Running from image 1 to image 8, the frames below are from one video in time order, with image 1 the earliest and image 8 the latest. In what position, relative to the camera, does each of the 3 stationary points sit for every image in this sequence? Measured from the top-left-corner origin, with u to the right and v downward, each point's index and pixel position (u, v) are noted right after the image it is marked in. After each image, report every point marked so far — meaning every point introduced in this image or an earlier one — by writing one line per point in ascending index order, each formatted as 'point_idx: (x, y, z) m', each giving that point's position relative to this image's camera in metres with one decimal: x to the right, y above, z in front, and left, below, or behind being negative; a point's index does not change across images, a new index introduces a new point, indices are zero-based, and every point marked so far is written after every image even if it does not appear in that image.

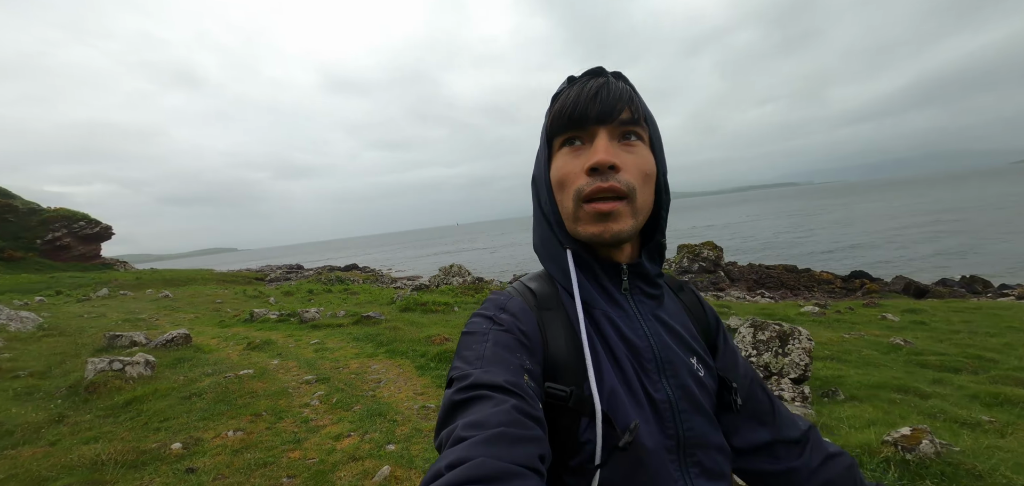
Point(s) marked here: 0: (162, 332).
0: (-15.4, -3.4, +18.8) m
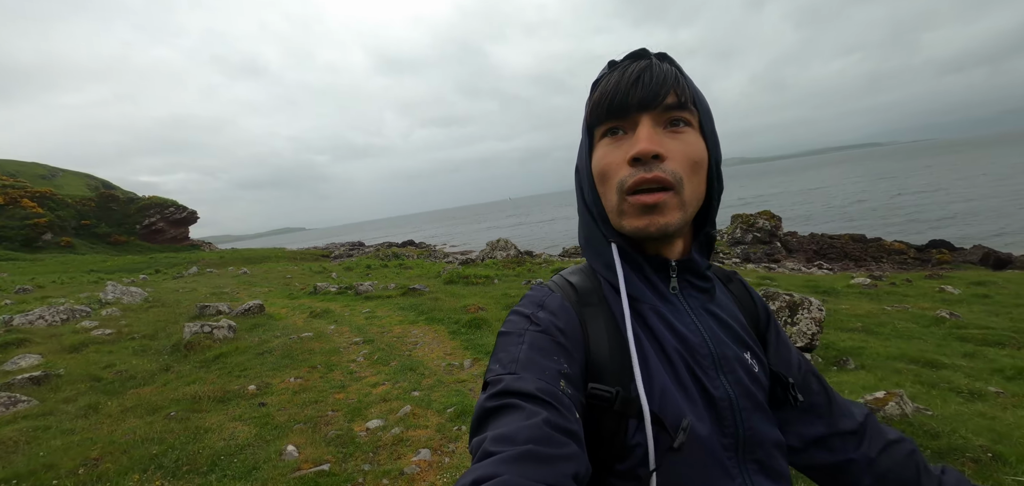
0: (-13.2, -2.6, +20.8) m
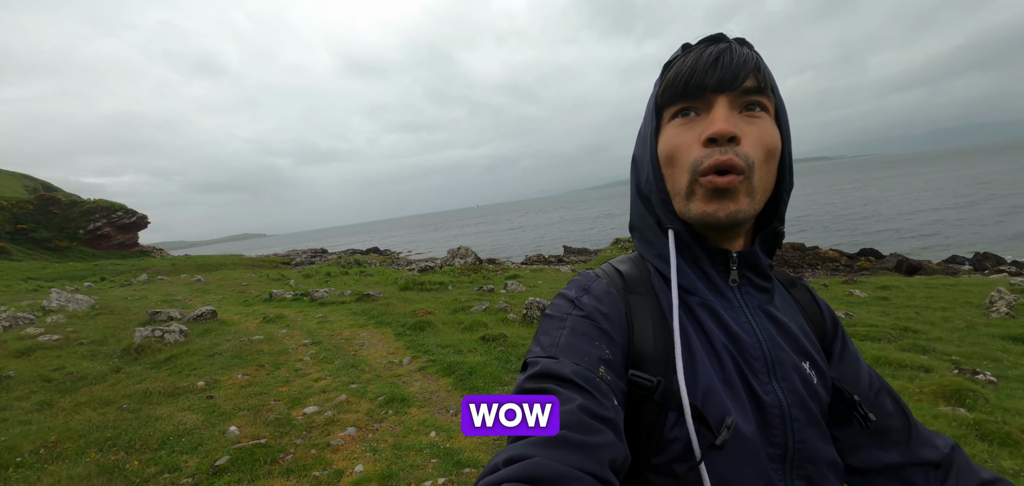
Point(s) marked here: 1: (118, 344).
0: (-14.1, -2.9, +19.6) m
1: (-11.9, -3.2, +13.4) m
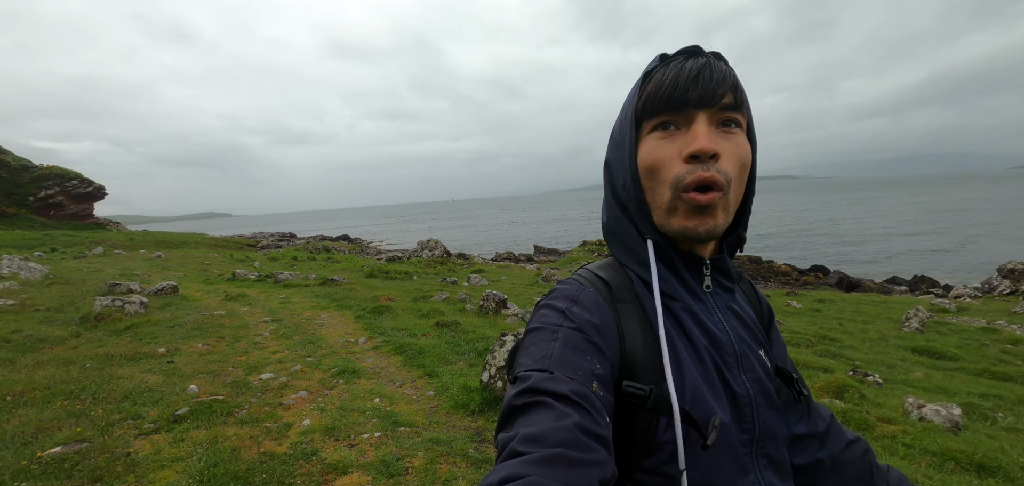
0: (-15.3, -1.9, +18.8) m
1: (-12.7, -2.4, +12.7) m
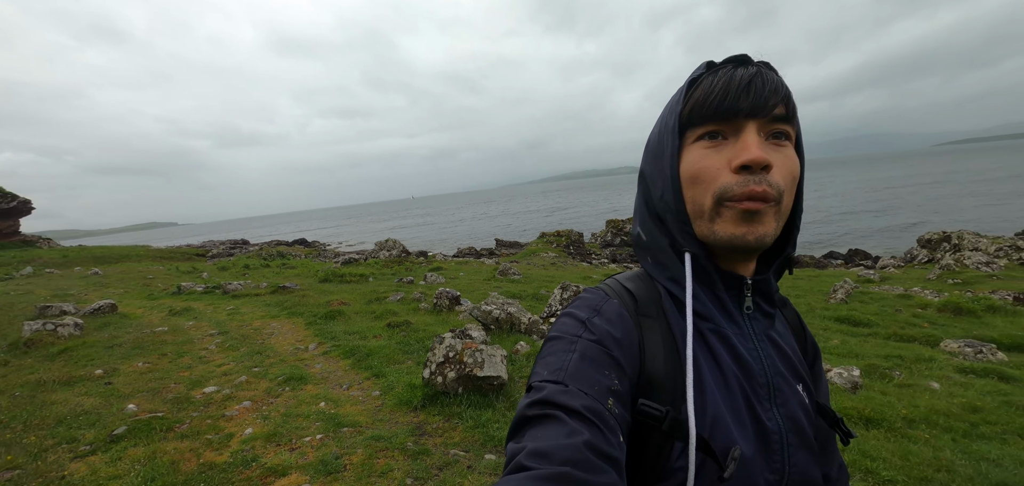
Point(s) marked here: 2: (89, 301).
0: (-16.4, -2.7, +17.0) m
1: (-13.3, -3.2, +11.2) m
2: (-18.2, -2.9, +19.1) m
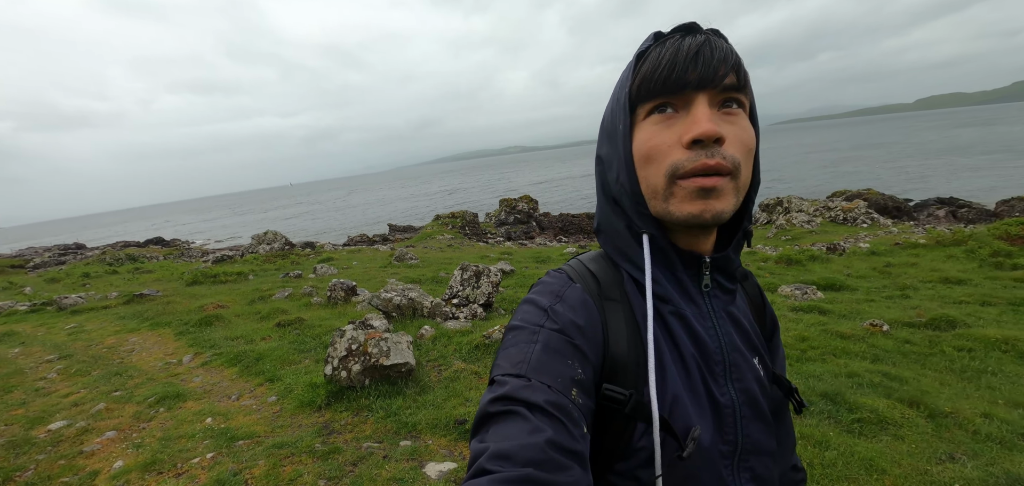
0: (-19.5, -3.4, +13.2) m
1: (-15.2, -3.8, +8.2) m
2: (-21.8, -3.6, +14.7) m
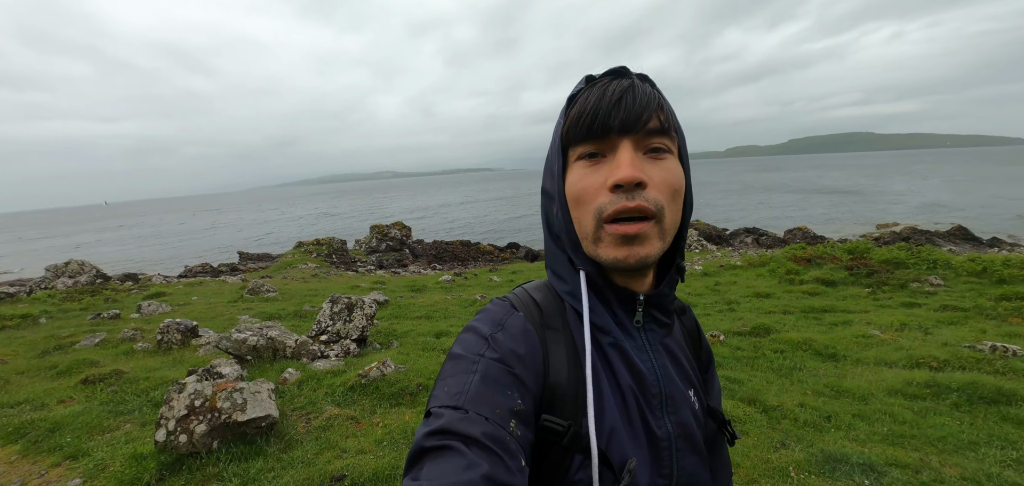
0: (-18.7, -2.7, +15.0) m
1: (-14.9, -3.2, +9.7) m
2: (-20.8, -2.8, +16.8) m
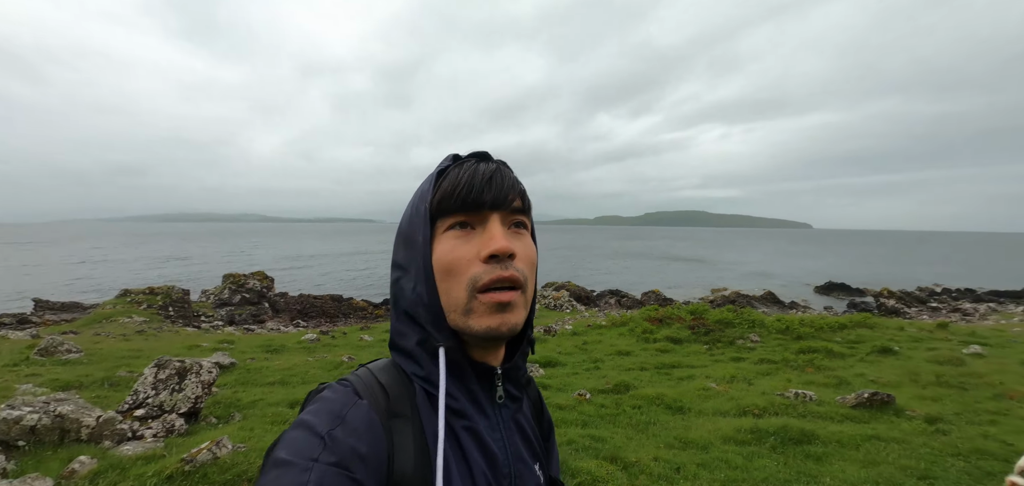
0: (-18.0, -3.5, +16.9) m
1: (-14.7, -3.7, +11.2) m
2: (-19.9, -3.7, +18.9) m
